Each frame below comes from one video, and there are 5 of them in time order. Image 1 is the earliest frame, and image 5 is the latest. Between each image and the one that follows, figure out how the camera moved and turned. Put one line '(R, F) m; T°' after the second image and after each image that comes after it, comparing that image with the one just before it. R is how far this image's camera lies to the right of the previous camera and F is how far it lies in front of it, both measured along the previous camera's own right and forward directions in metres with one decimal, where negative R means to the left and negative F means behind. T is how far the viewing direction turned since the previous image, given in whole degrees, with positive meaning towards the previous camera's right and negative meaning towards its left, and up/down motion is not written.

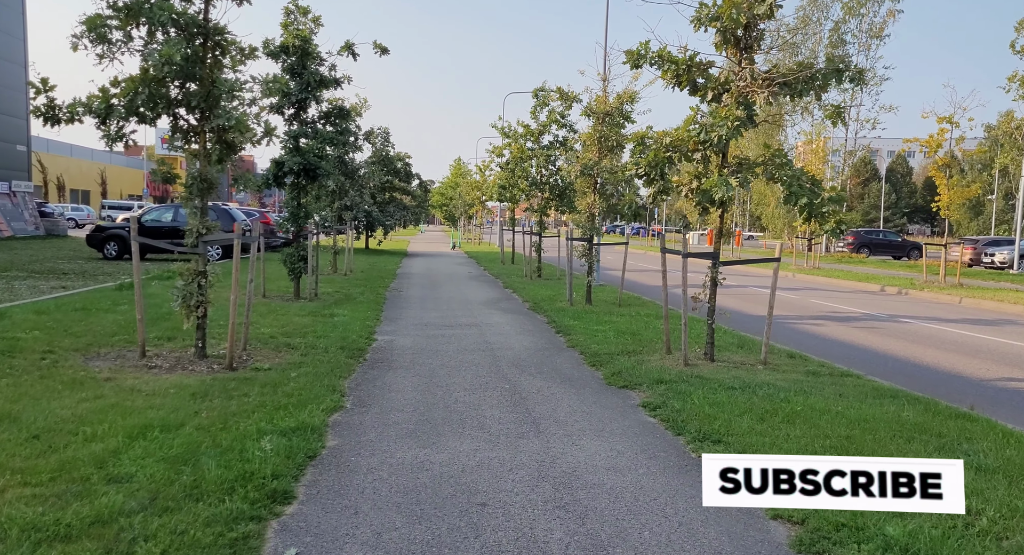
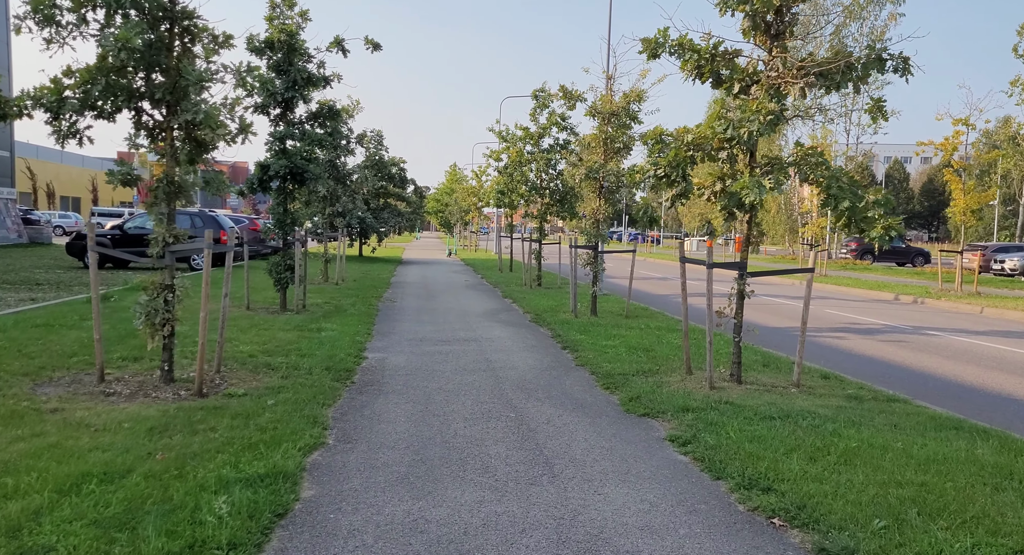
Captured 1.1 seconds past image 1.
(-0.1, +0.9) m; 0°
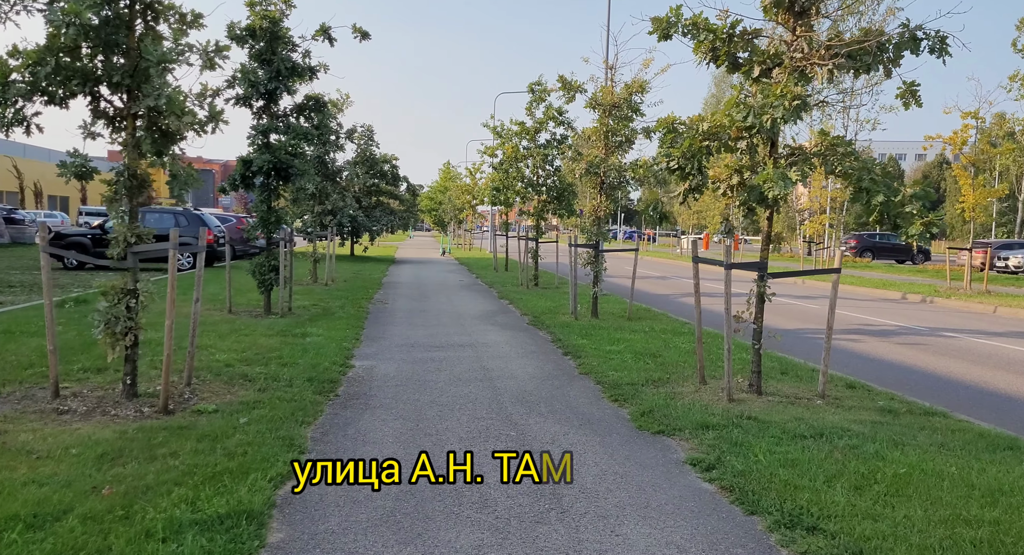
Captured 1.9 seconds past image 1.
(0.0, +0.7) m; 0°
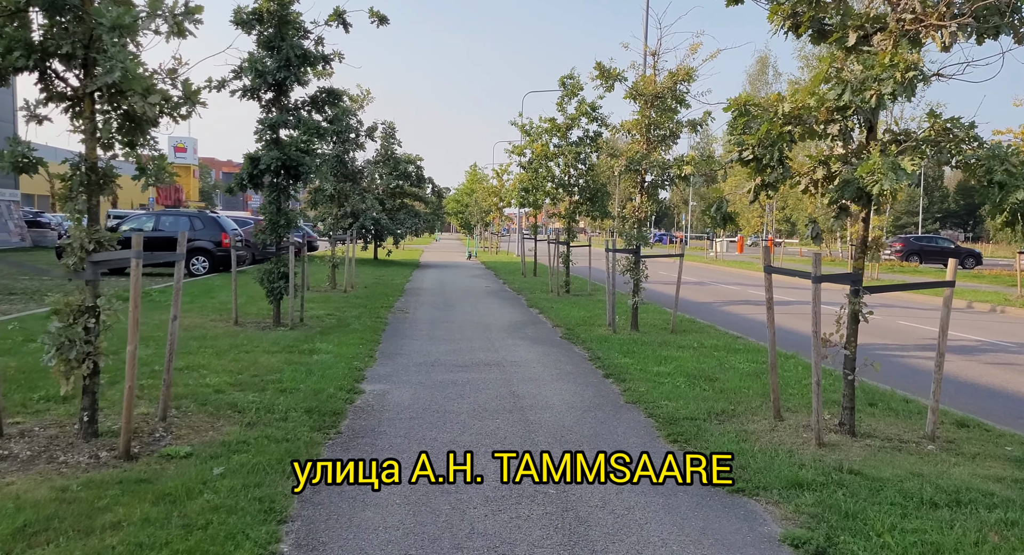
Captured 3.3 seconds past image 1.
(-0.1, +1.3) m; -2°
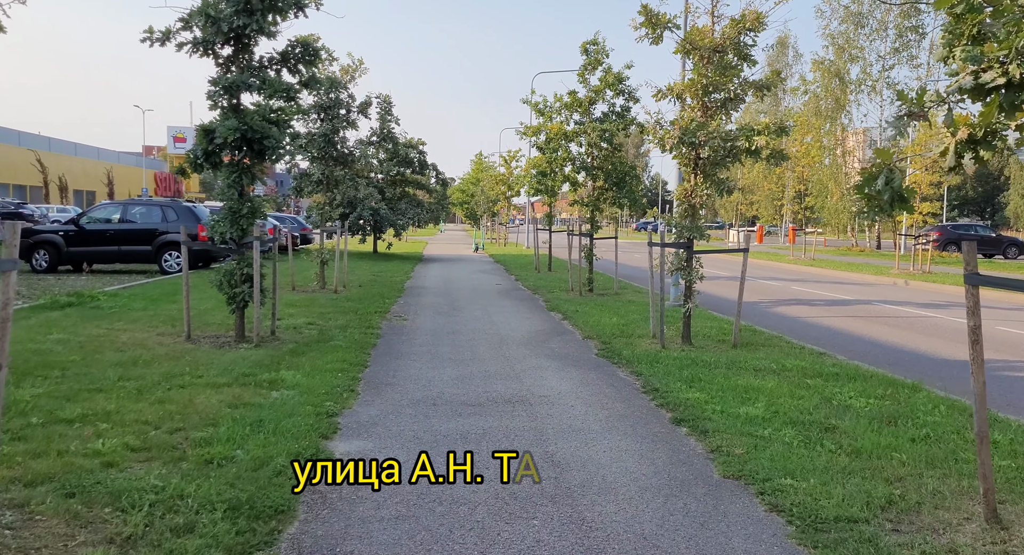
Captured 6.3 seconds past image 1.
(-0.2, +2.6) m; 0°
